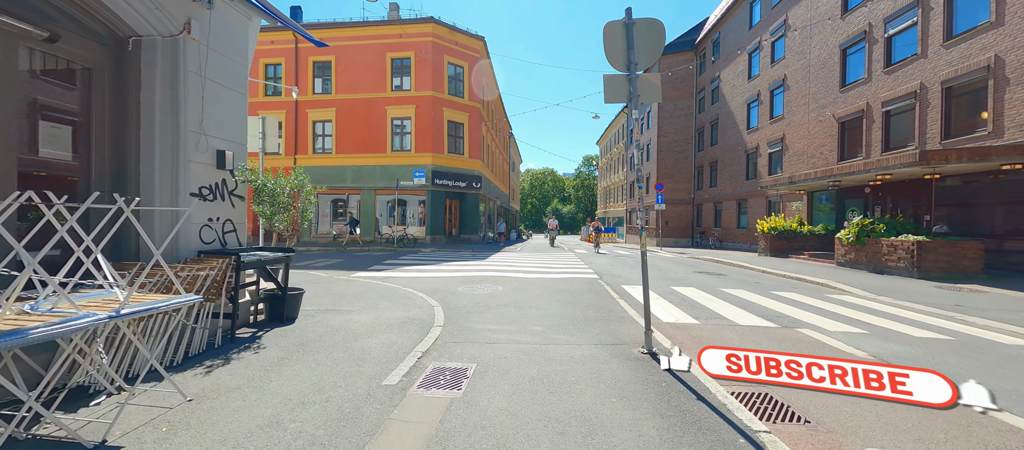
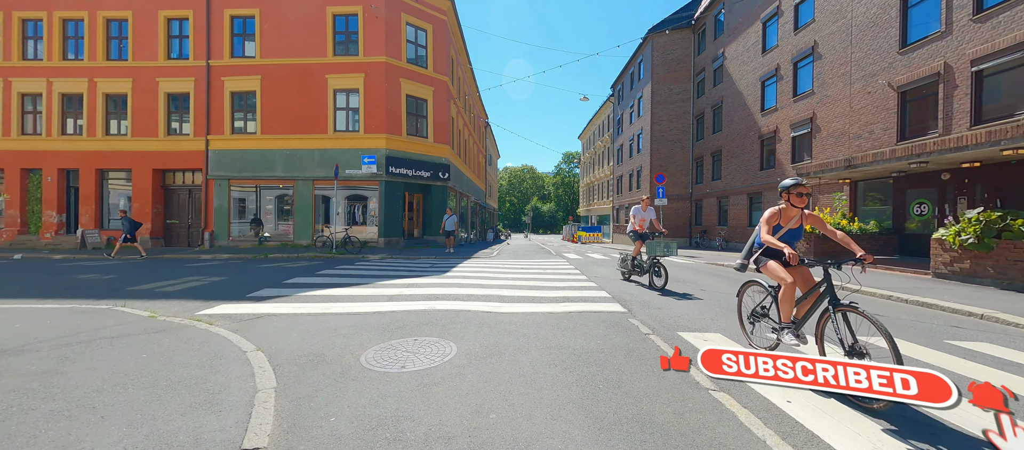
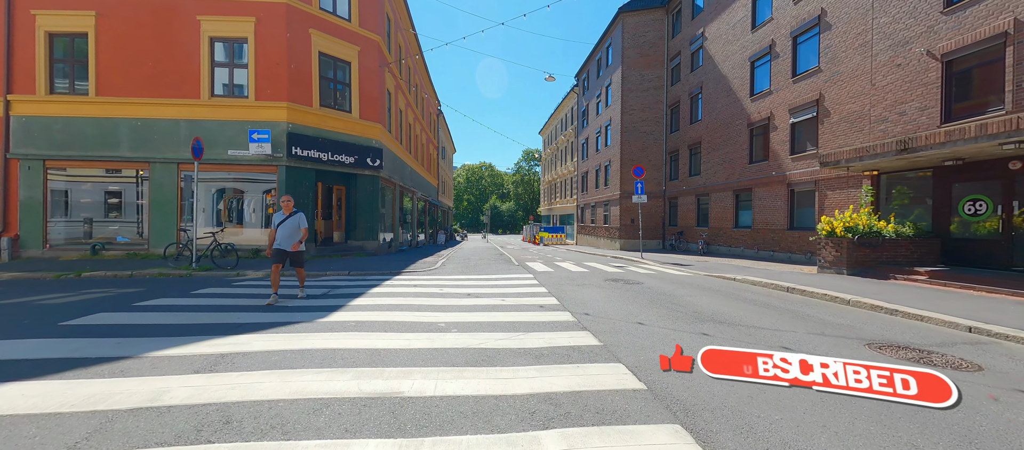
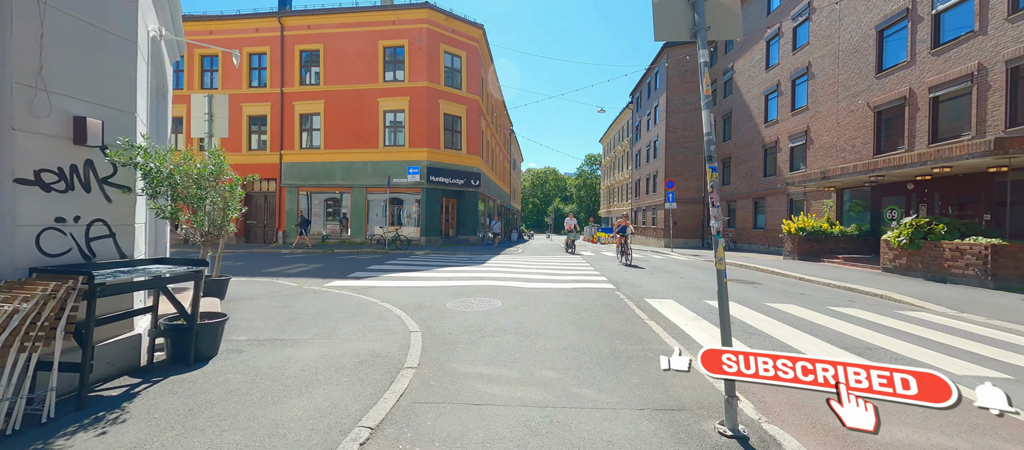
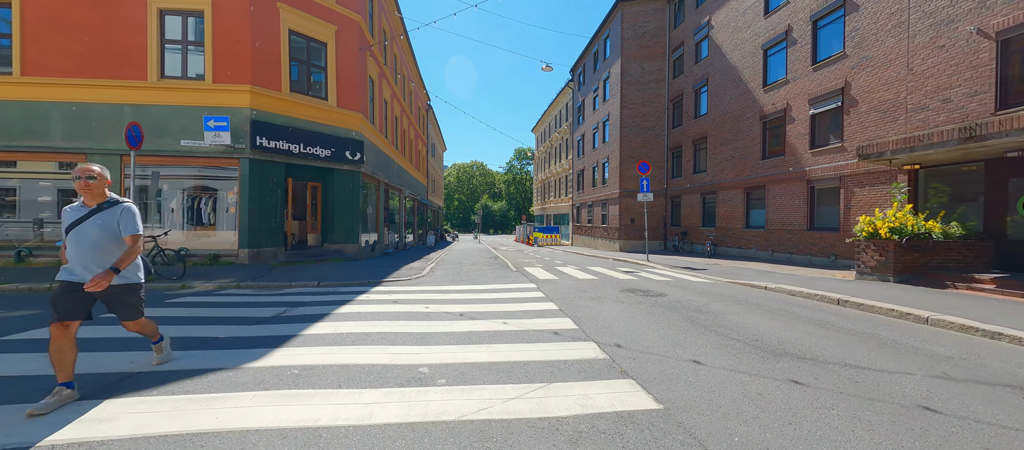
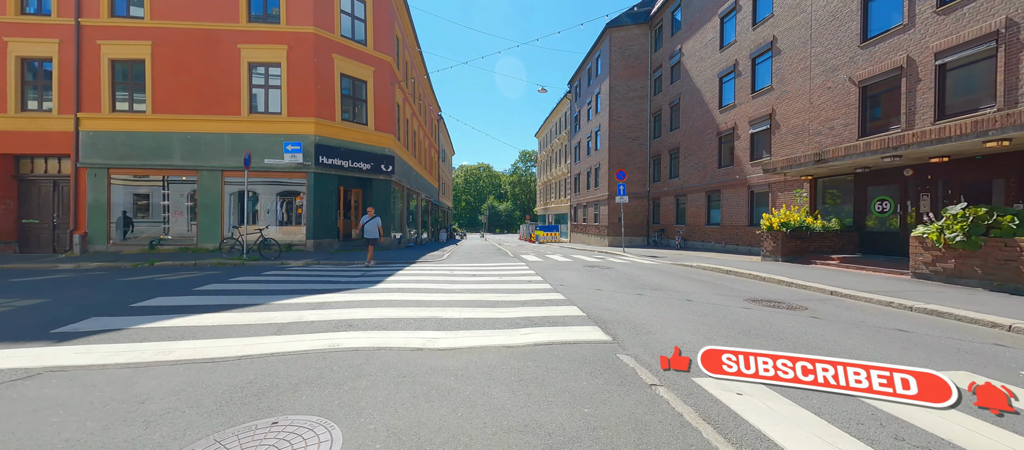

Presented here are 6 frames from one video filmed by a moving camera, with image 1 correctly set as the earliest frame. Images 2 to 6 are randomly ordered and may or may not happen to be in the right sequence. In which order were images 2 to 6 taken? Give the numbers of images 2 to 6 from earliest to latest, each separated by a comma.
4, 2, 6, 3, 5
